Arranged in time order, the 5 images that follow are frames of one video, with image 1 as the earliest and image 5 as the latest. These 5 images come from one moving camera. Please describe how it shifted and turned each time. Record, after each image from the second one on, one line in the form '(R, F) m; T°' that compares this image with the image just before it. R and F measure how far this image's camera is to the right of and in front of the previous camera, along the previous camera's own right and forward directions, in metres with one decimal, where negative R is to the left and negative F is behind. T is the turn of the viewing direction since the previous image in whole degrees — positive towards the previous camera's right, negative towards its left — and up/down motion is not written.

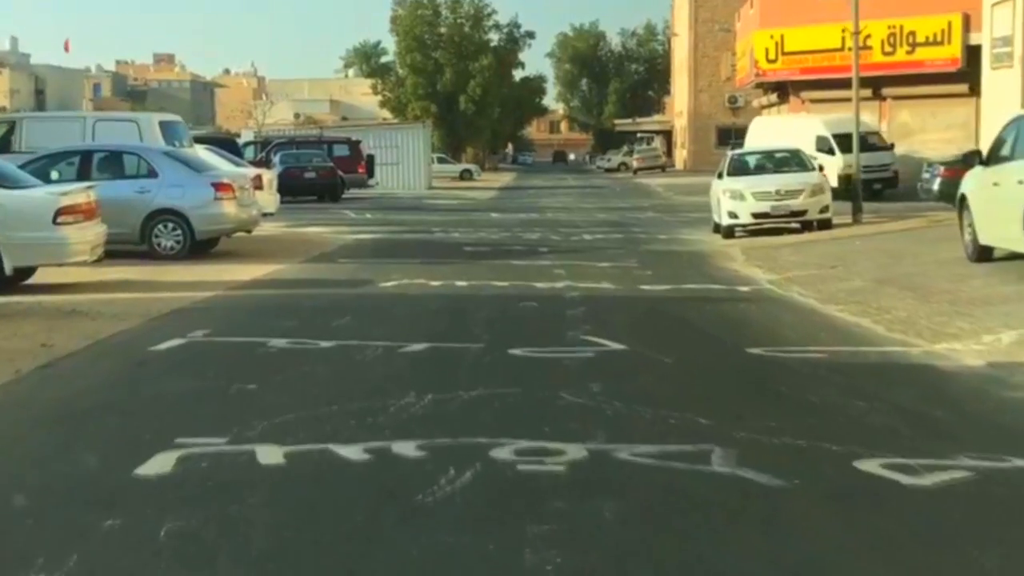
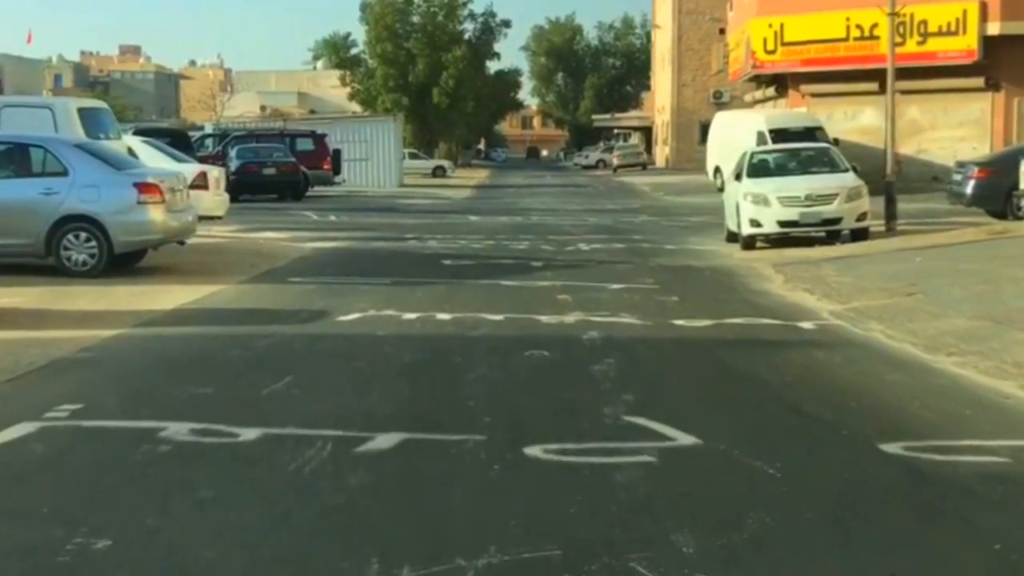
(-0.3, +3.7) m; +1°
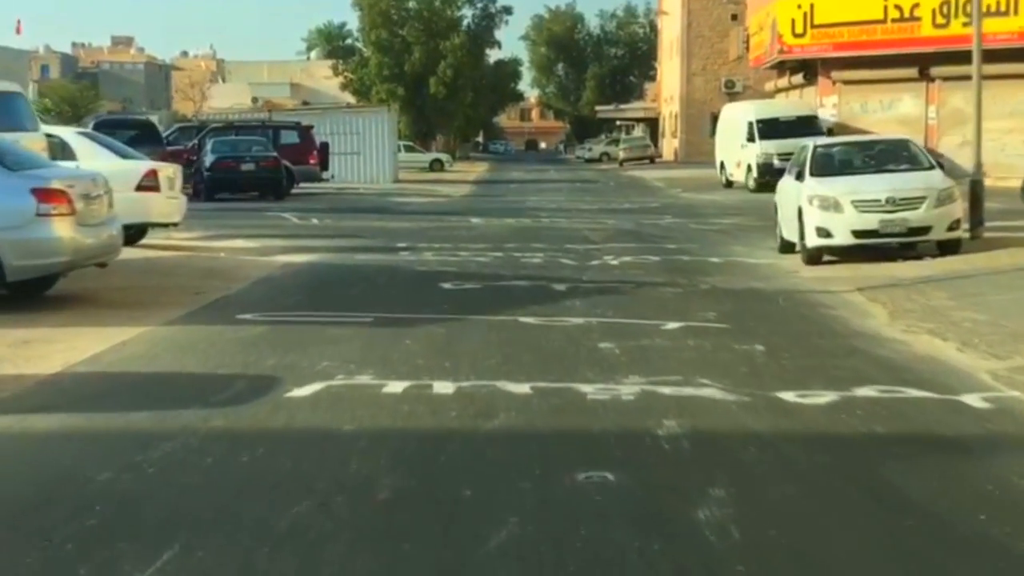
(-0.2, +4.1) m; 0°
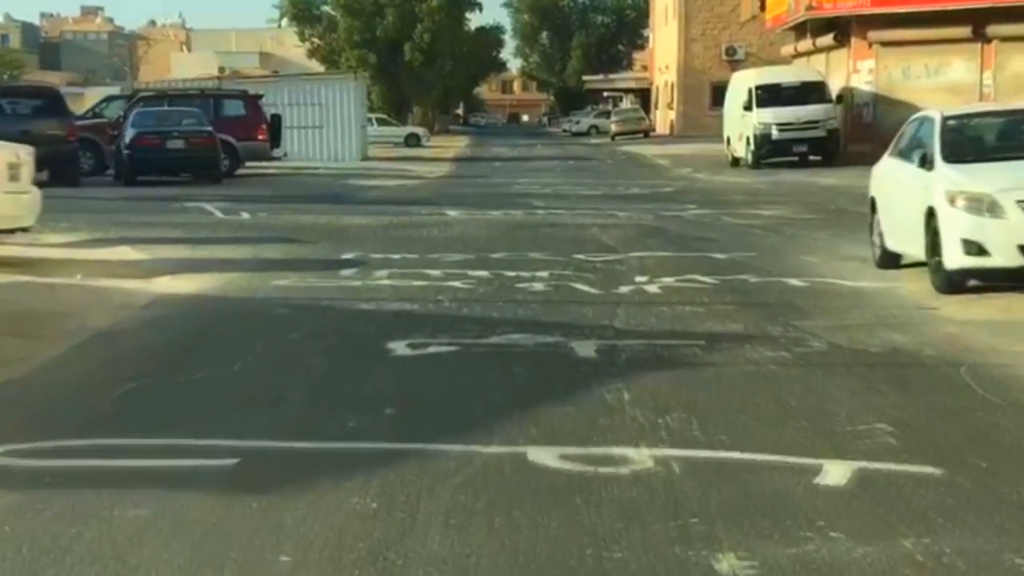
(-0.1, +6.2) m; +1°
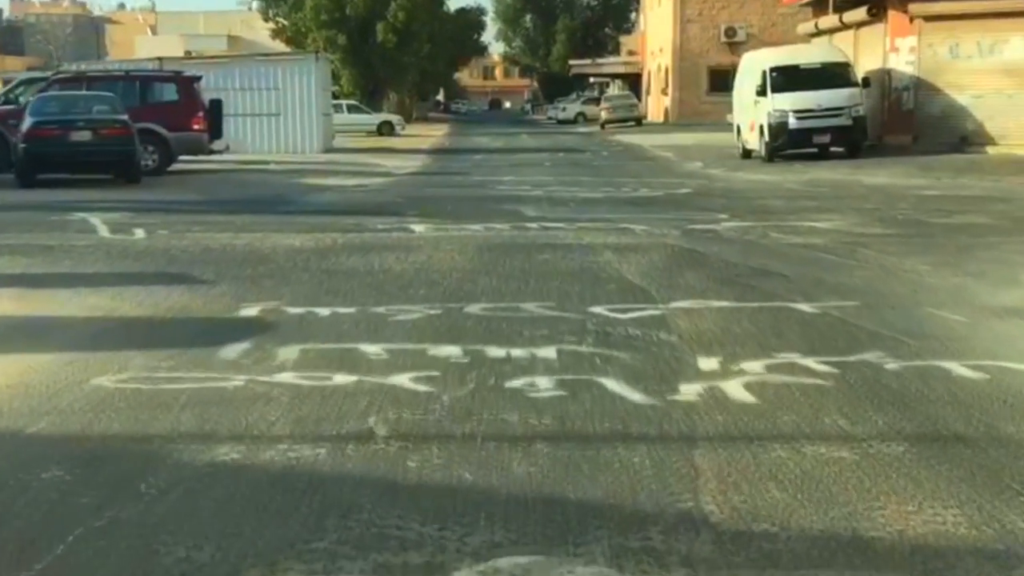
(0.0, +5.5) m; +1°
